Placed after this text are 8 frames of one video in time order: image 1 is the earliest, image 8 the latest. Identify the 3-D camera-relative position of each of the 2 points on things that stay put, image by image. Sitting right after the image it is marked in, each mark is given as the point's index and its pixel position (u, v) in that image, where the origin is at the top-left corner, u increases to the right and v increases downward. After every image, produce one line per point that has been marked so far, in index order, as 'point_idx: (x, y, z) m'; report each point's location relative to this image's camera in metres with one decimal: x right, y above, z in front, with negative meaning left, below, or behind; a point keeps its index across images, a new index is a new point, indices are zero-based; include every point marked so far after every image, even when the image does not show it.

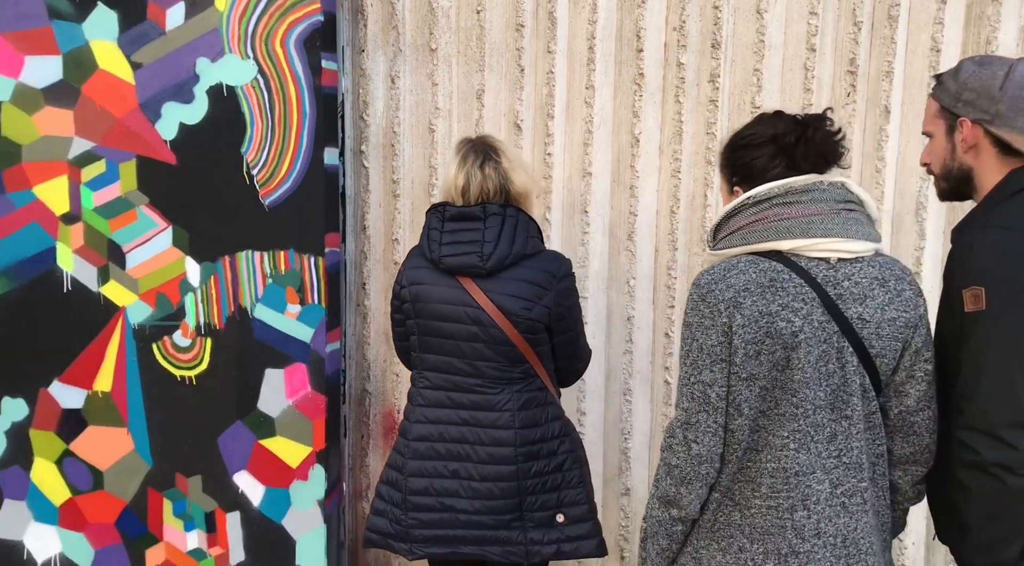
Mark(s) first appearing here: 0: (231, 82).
0: (-0.9, +0.6, +2.8) m
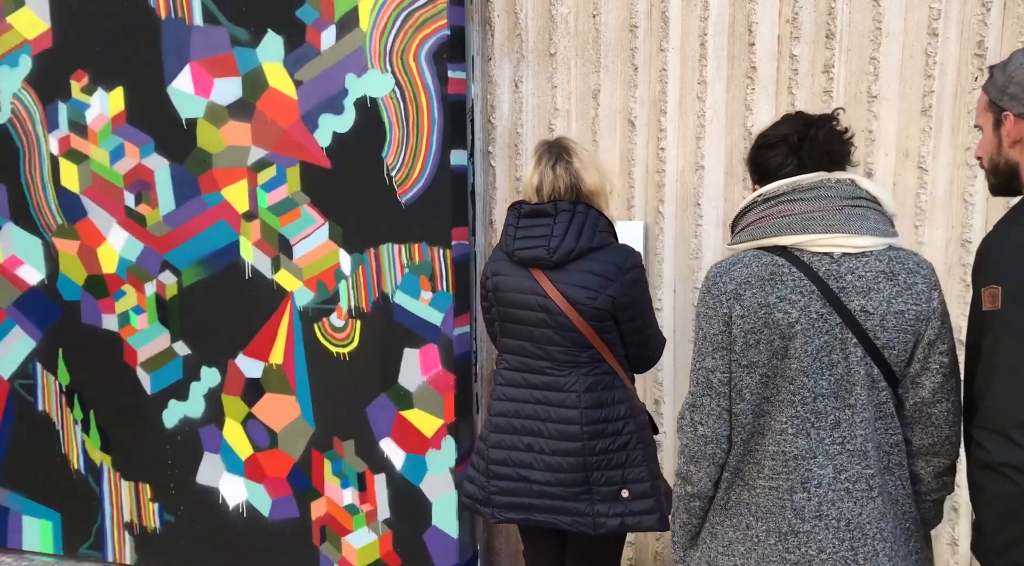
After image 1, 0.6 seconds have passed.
0: (-0.5, +0.7, +3.2) m
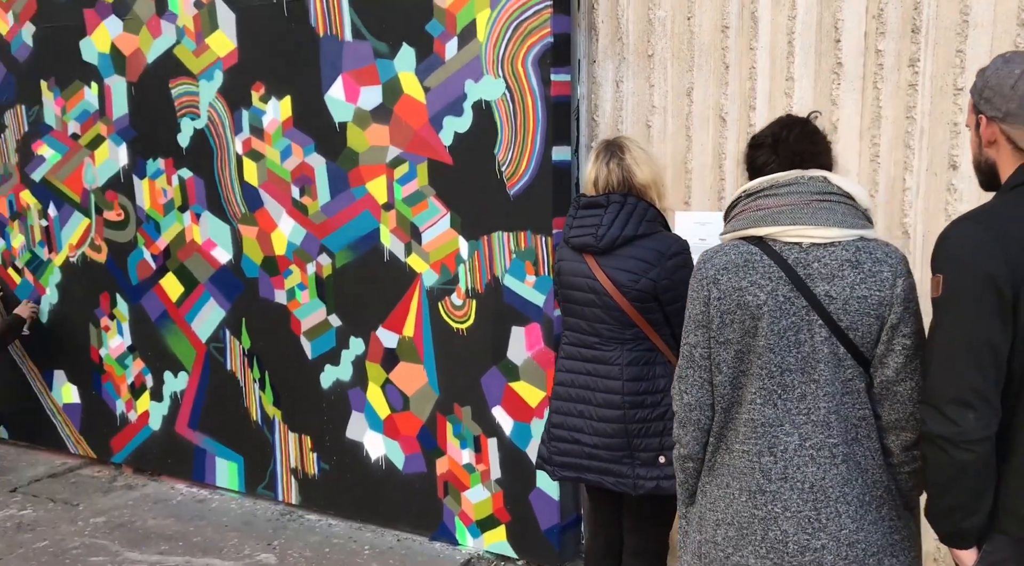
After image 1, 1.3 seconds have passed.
0: (-0.1, +0.7, +3.6) m
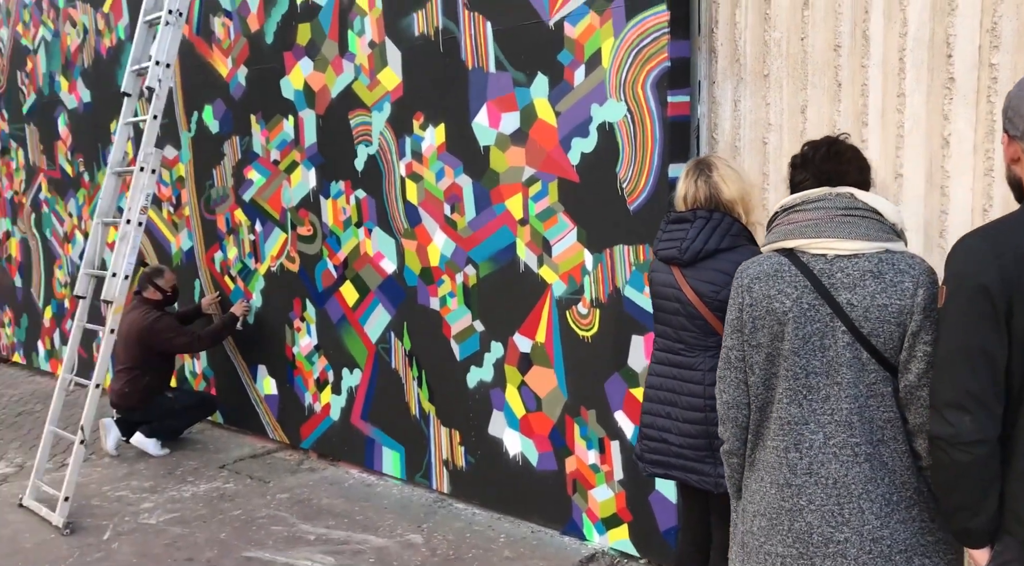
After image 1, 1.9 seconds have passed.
0: (+0.4, +0.7, +3.9) m
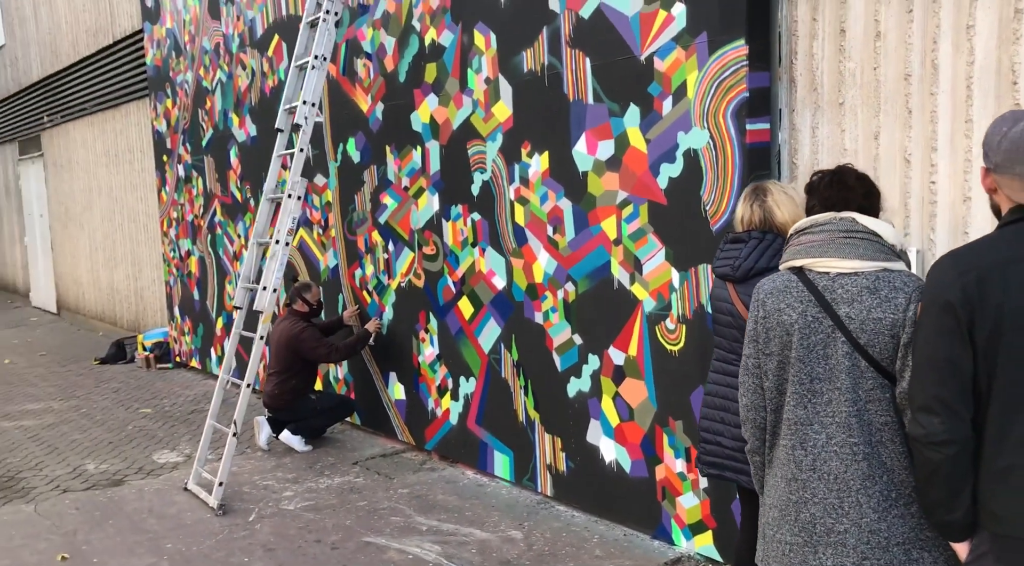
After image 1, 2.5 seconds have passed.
0: (+0.8, +0.6, +4.1) m
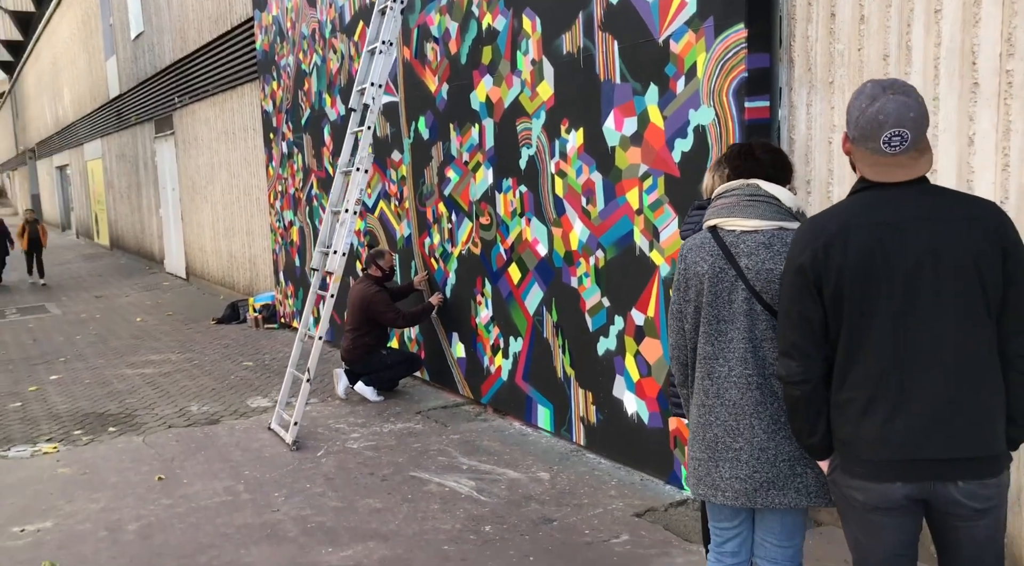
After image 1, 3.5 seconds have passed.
0: (+1.0, +0.8, +4.5) m
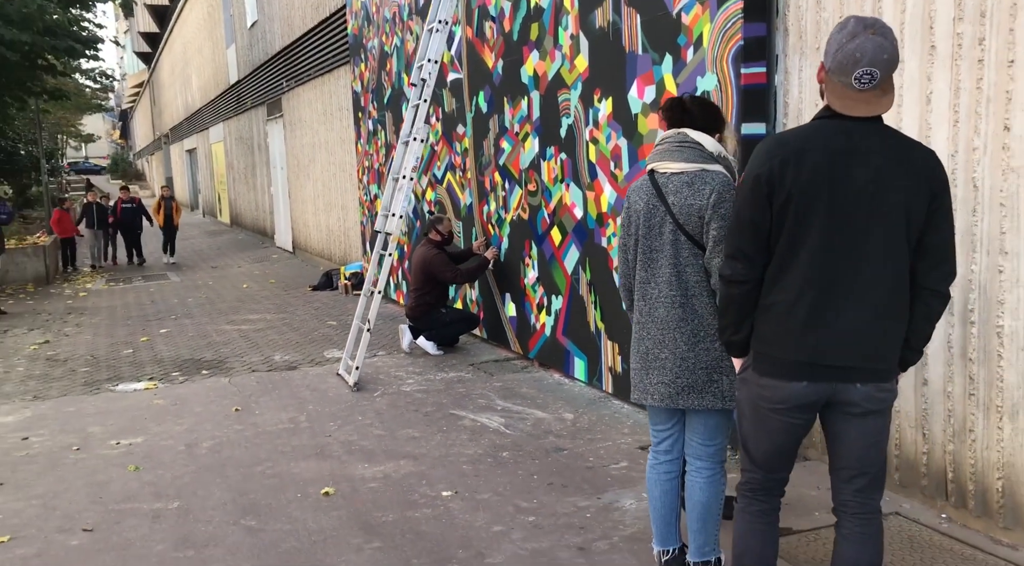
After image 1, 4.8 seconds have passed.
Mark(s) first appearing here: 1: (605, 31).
0: (+1.1, +1.0, +4.8) m
1: (+0.6, +1.6, +5.8) m
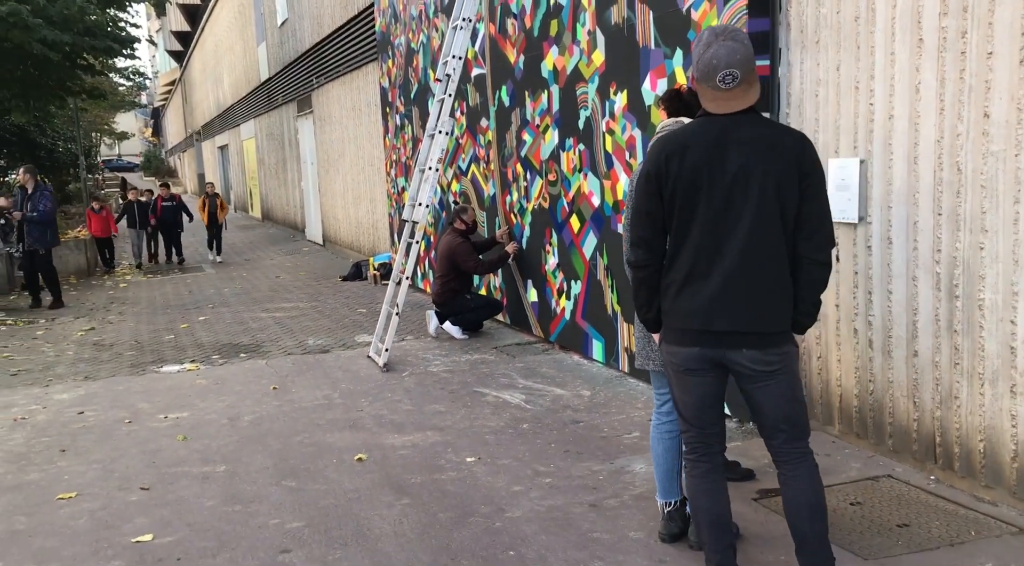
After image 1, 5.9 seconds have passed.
0: (+1.2, +1.1, +5.1) m
1: (+0.7, +1.7, +6.1) m
